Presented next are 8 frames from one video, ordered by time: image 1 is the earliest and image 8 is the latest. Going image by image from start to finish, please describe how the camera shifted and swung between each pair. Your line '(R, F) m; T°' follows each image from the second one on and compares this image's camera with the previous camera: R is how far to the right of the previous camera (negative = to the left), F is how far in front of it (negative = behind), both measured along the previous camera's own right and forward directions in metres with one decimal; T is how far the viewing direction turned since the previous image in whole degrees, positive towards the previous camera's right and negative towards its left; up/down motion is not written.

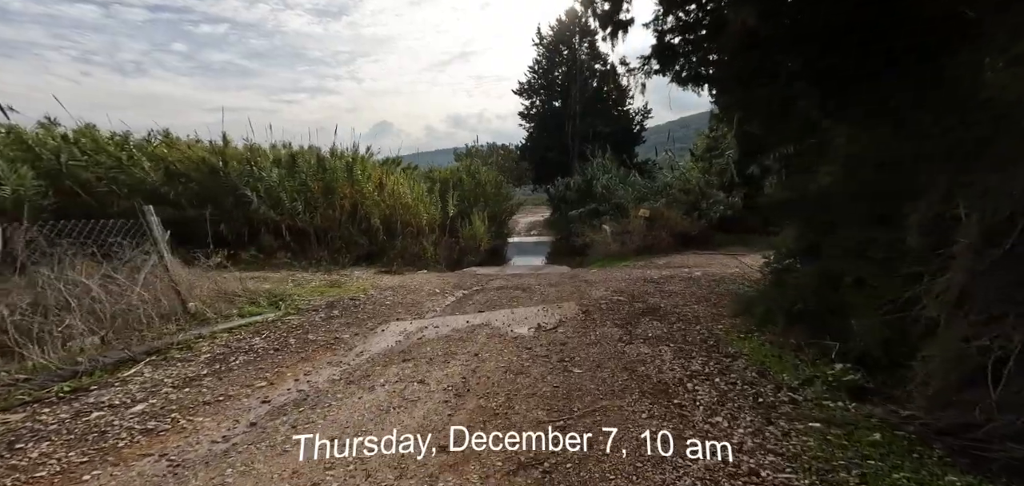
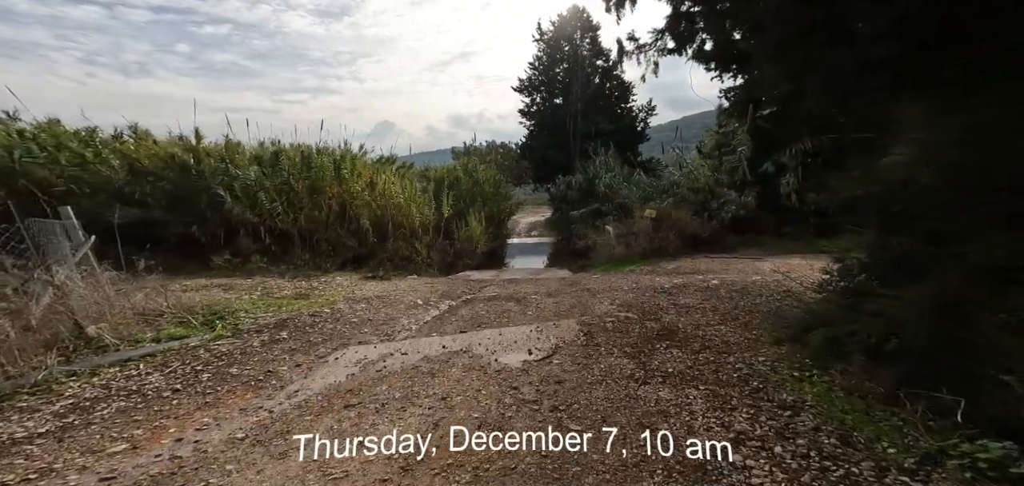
(+0.1, +0.6) m; 0°
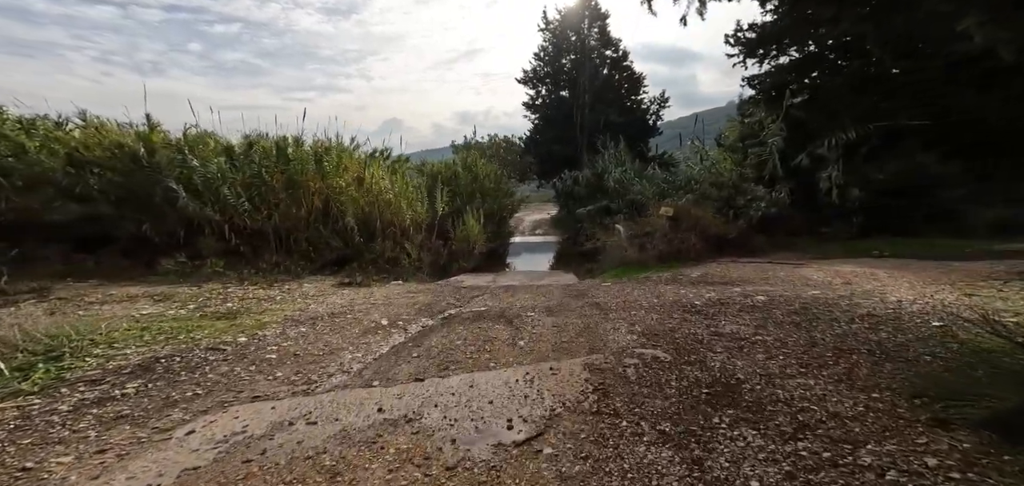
(+0.1, +1.0) m; -1°
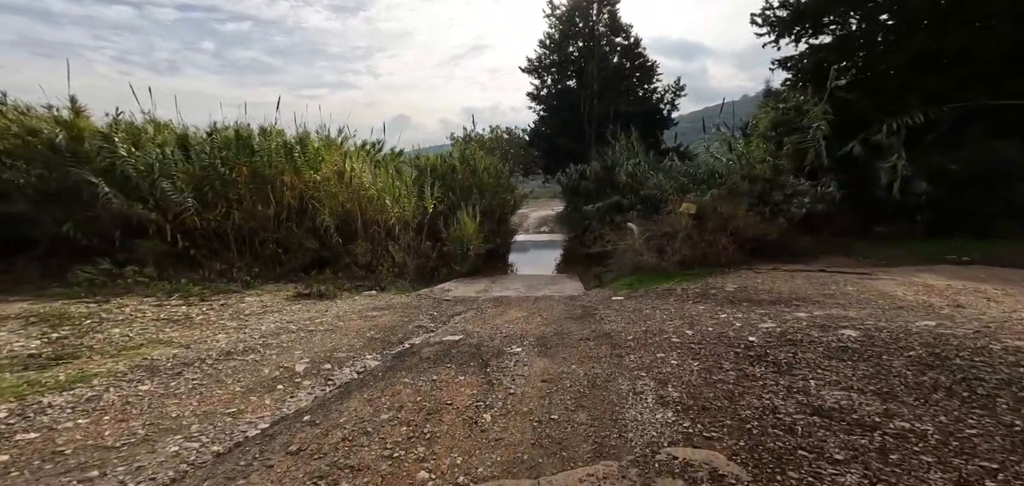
(+0.2, +1.1) m; -1°
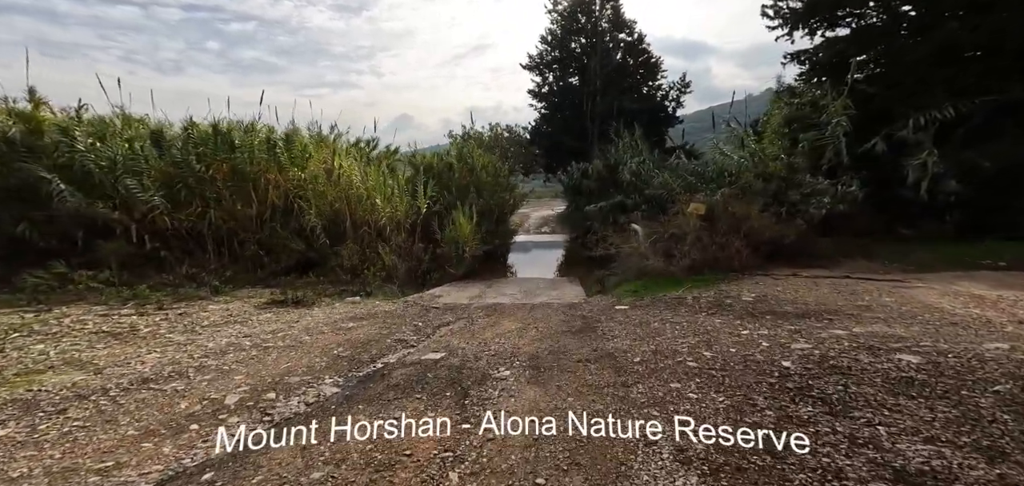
(+0.1, +0.5) m; 0°
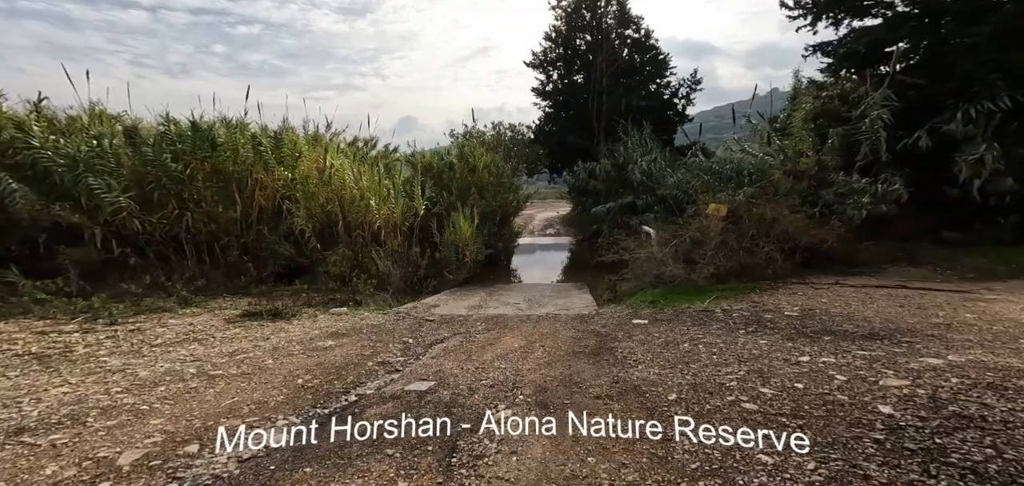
(0.0, +0.5) m; -1°
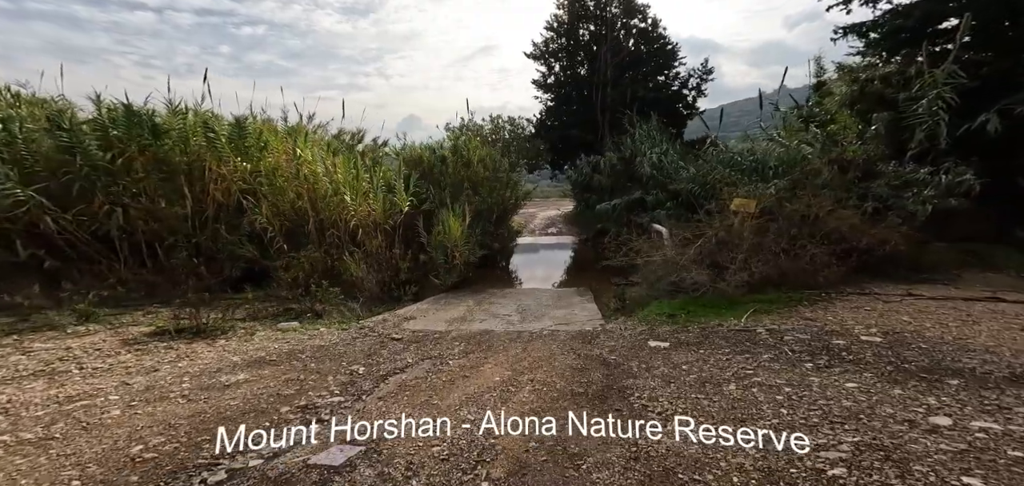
(+0.1, +0.9) m; 0°
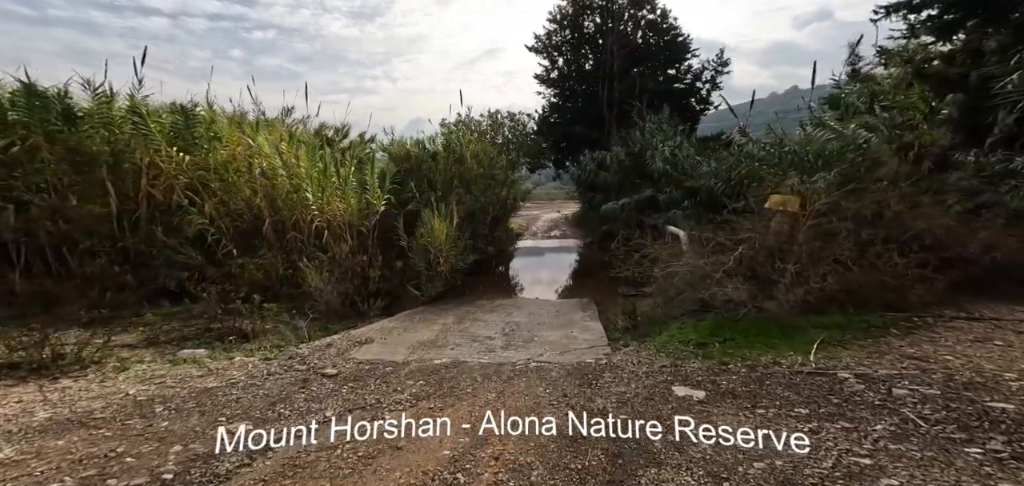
(+0.2, +1.0) m; -1°
